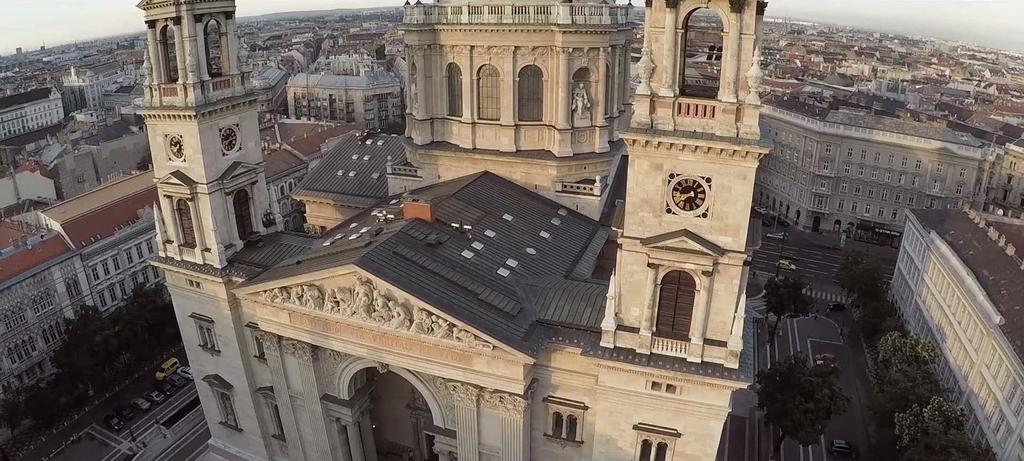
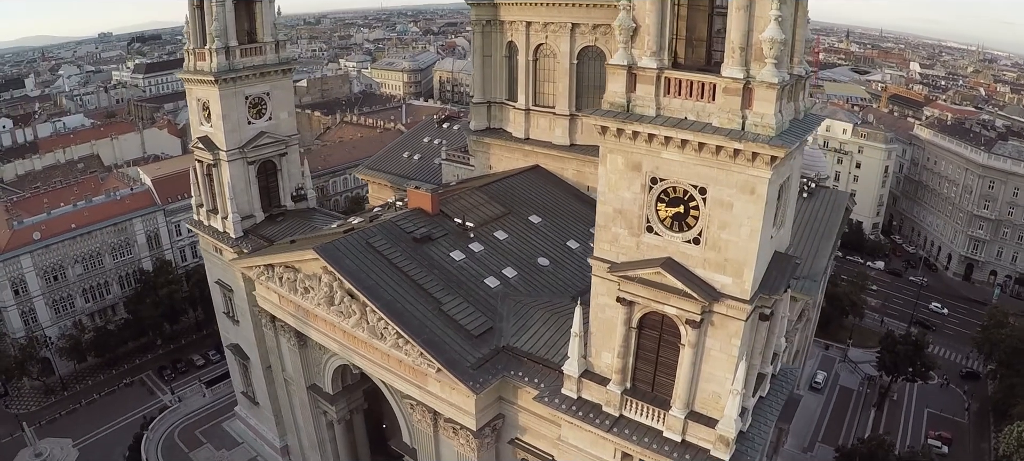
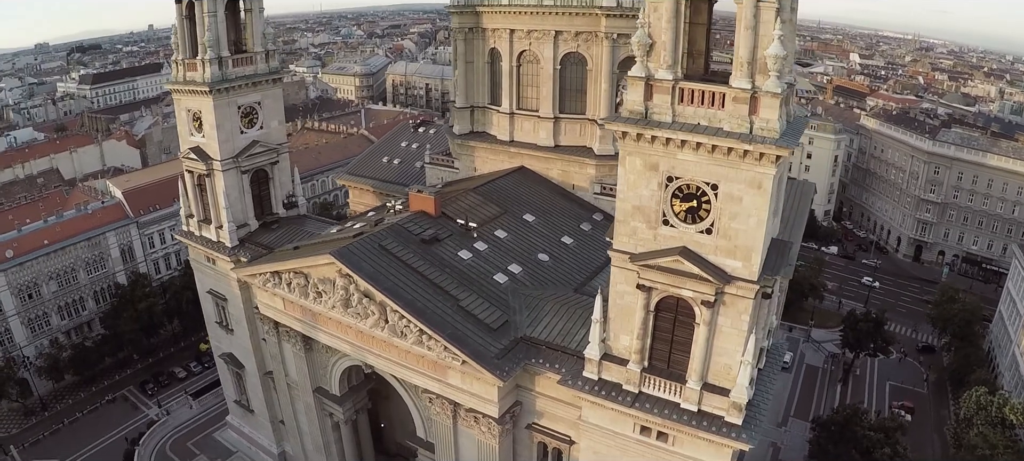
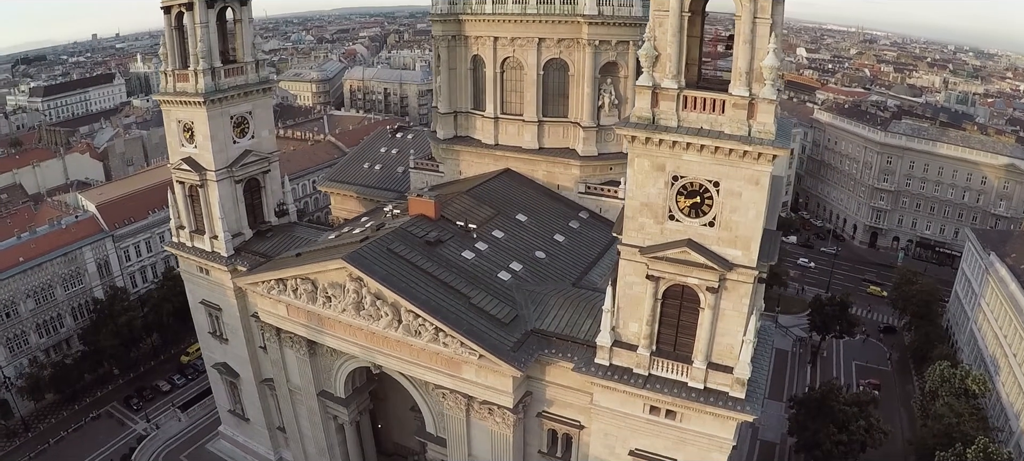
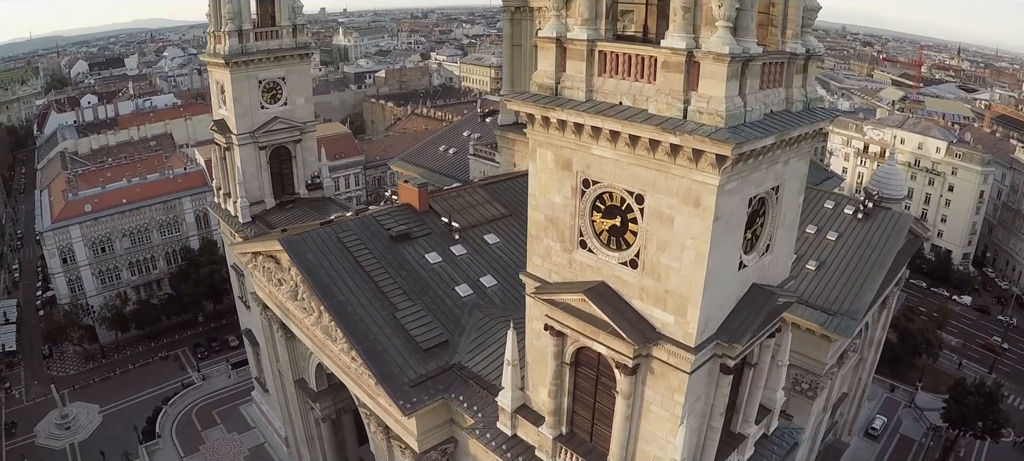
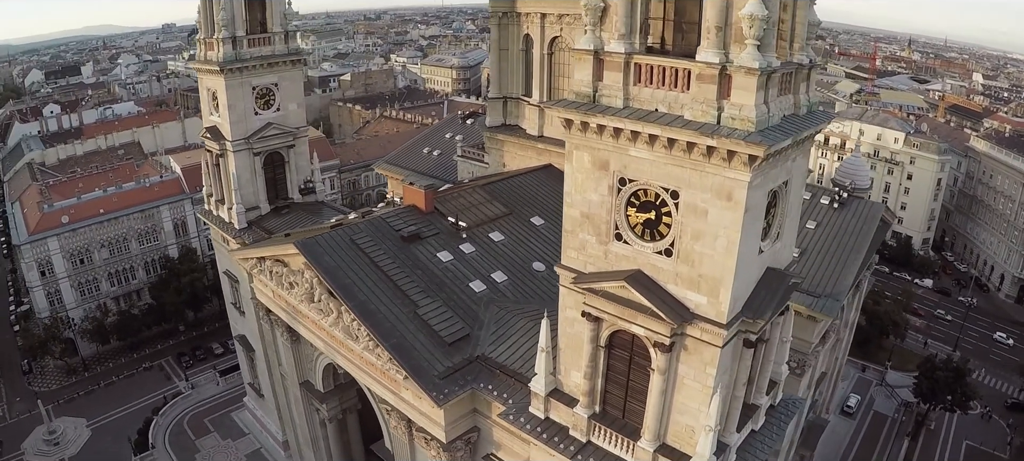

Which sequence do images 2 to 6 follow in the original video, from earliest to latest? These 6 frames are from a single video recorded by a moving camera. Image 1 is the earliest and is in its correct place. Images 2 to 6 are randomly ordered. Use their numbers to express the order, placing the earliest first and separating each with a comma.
4, 3, 2, 6, 5
